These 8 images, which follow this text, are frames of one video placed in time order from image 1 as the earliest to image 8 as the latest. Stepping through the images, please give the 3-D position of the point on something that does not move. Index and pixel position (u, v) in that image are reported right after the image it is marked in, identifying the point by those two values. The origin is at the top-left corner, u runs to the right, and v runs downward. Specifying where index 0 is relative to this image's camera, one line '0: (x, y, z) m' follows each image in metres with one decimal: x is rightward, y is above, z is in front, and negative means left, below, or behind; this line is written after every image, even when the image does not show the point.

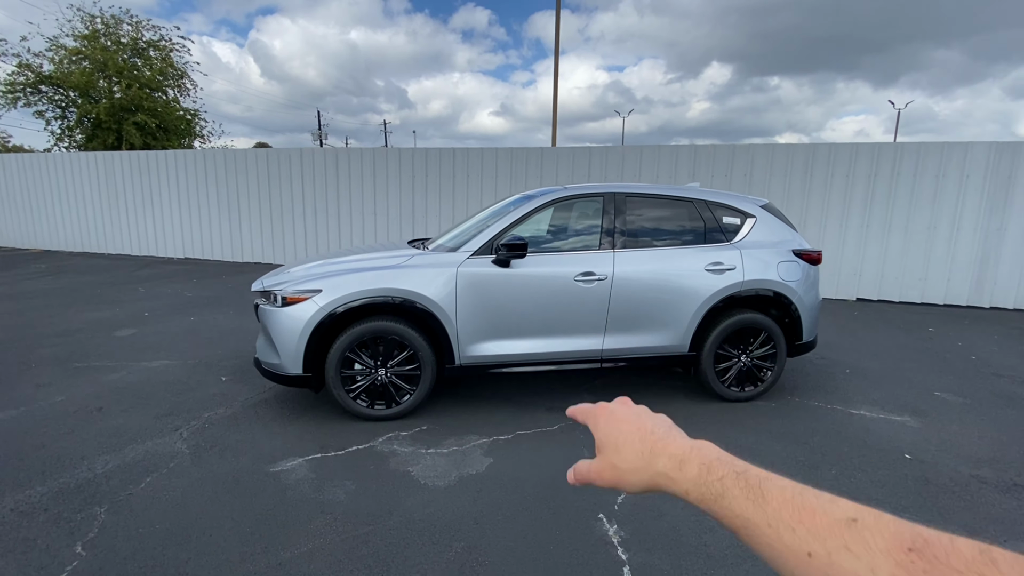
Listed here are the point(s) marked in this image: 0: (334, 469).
0: (-1.1, -1.1, +3.1) m
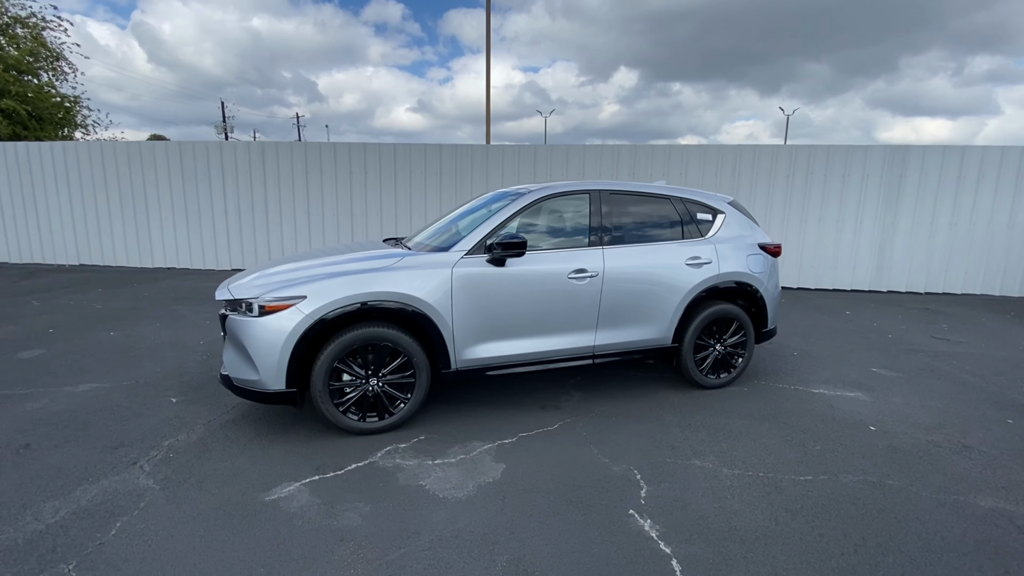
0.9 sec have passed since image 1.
0: (-1.0, -1.2, +2.8) m
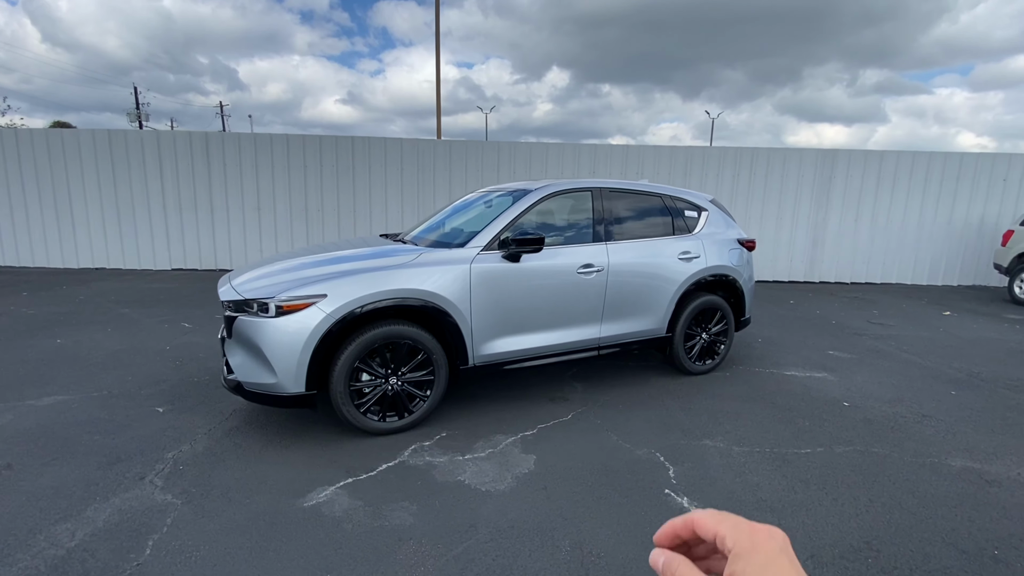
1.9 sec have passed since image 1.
0: (-0.7, -1.2, +2.8) m
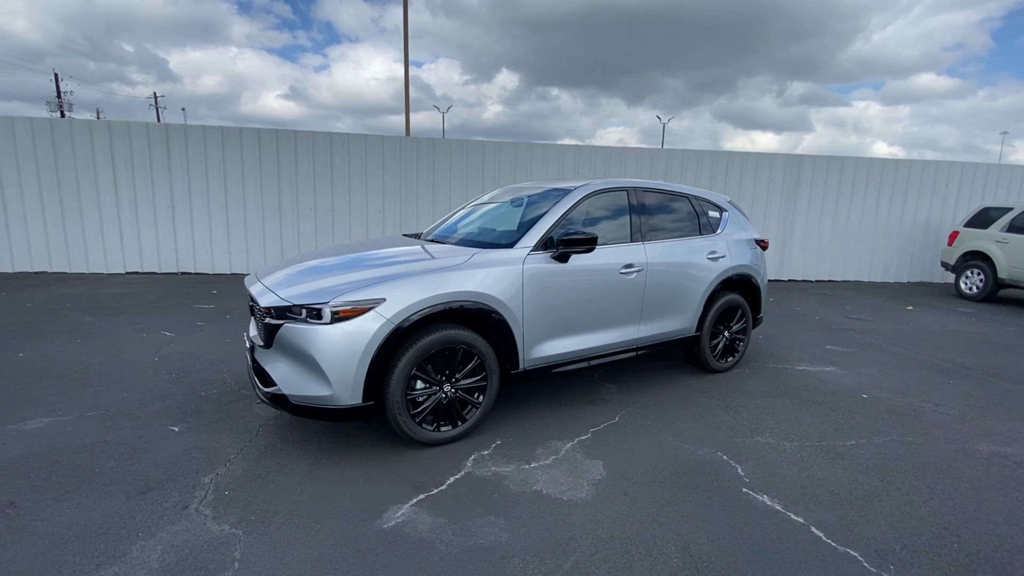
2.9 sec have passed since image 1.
0: (-0.3, -1.2, +2.6) m
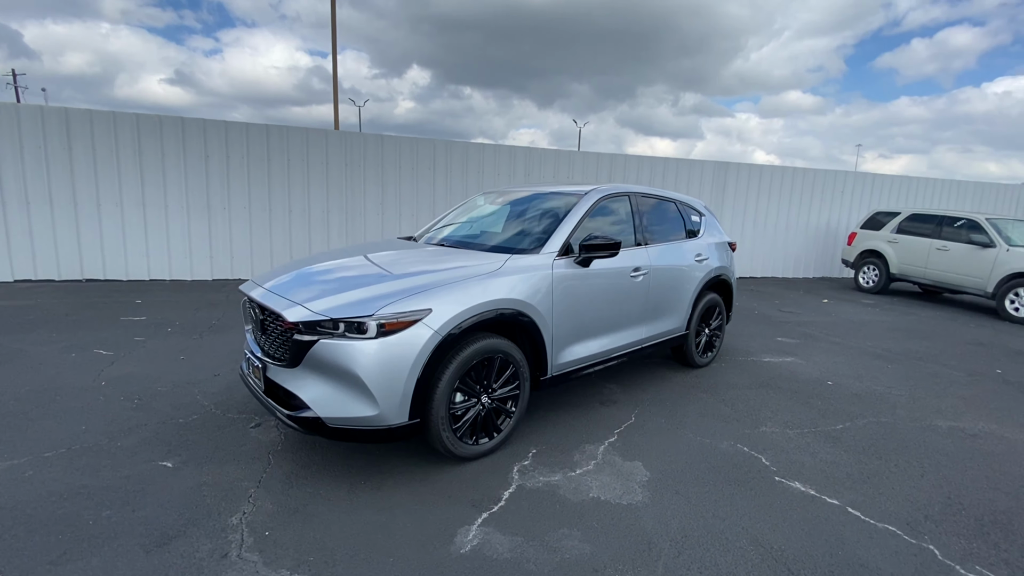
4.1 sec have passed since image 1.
0: (+0.1, -1.2, +2.5) m
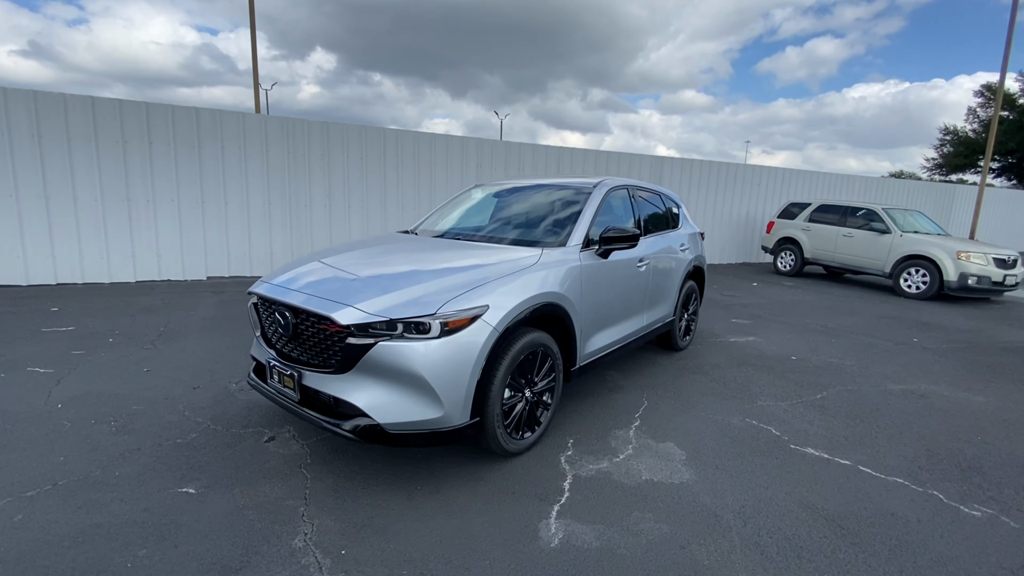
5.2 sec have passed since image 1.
0: (+0.5, -1.2, +2.6) m
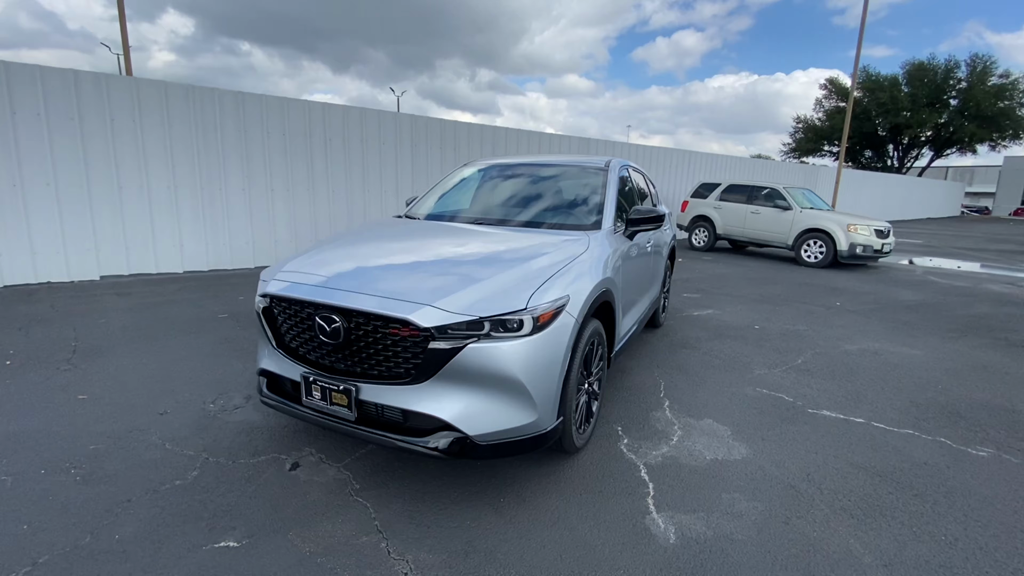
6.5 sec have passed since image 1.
0: (+0.9, -1.1, +2.5) m
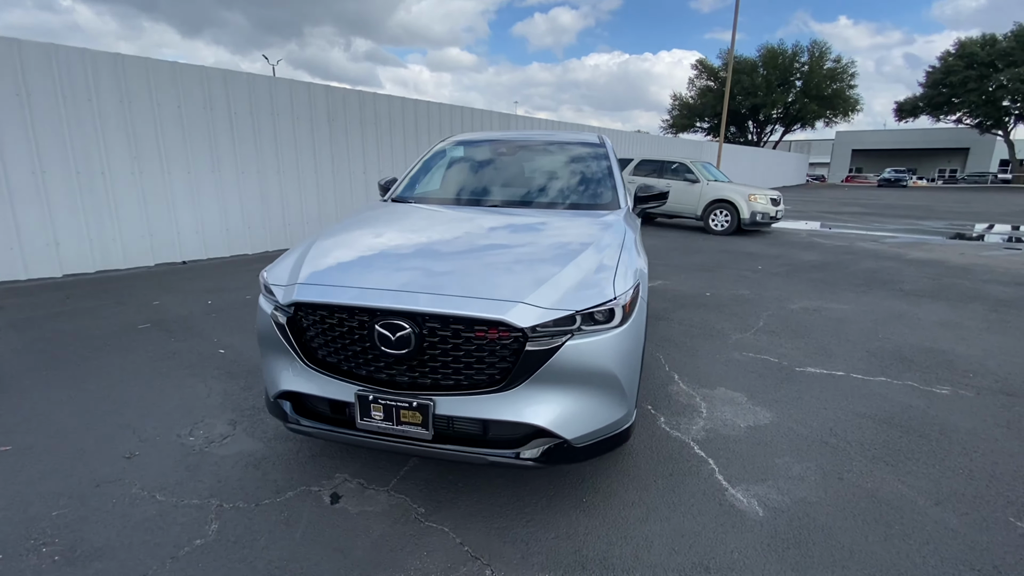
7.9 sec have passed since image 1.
0: (+1.3, -0.9, +2.6) m
